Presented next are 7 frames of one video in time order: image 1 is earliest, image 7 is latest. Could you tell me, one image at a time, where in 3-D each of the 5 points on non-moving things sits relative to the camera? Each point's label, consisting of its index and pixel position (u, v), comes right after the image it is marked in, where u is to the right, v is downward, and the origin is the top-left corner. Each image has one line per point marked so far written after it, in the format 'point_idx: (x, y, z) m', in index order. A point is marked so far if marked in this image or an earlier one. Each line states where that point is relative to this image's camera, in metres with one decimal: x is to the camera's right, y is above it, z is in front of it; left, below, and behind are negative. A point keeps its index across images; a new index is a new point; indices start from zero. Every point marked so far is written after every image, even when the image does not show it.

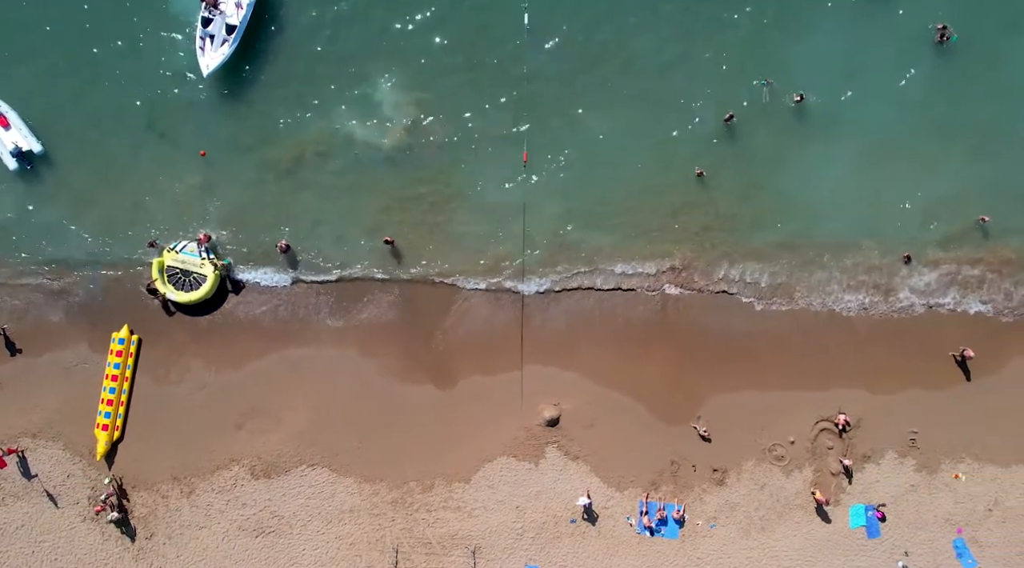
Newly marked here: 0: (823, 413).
0: (+6.3, -2.6, +17.2) m
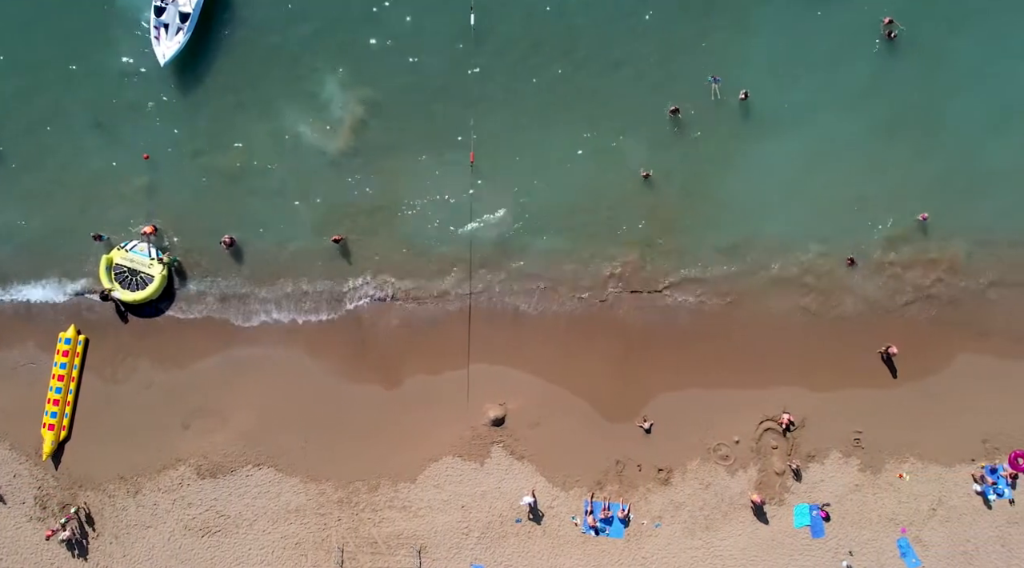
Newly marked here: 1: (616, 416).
0: (+5.2, -2.6, +17.2) m
1: (+2.1, -2.7, +17.3) m
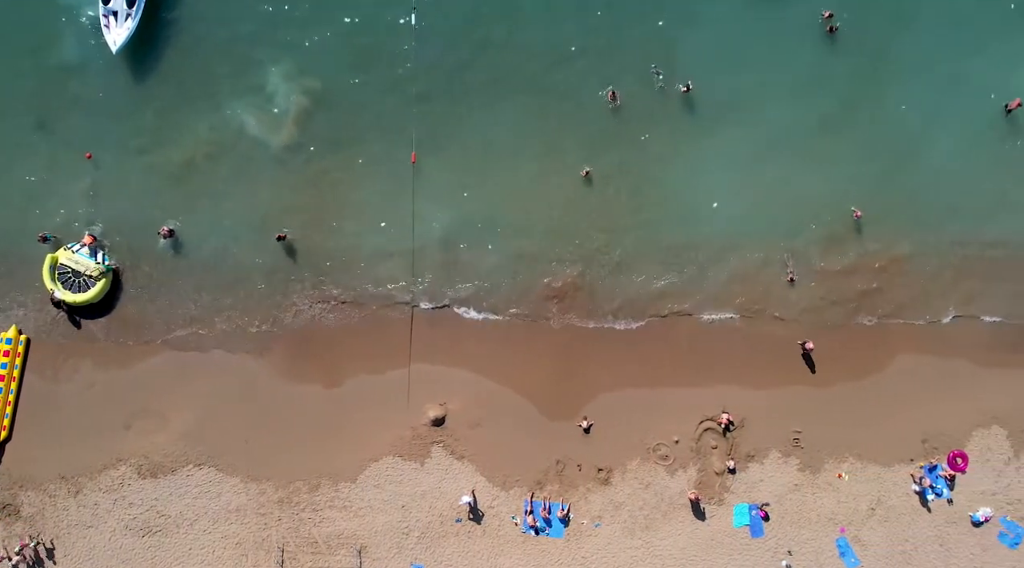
0: (+4.0, -2.6, +17.3) m
1: (+0.9, -2.7, +17.3) m
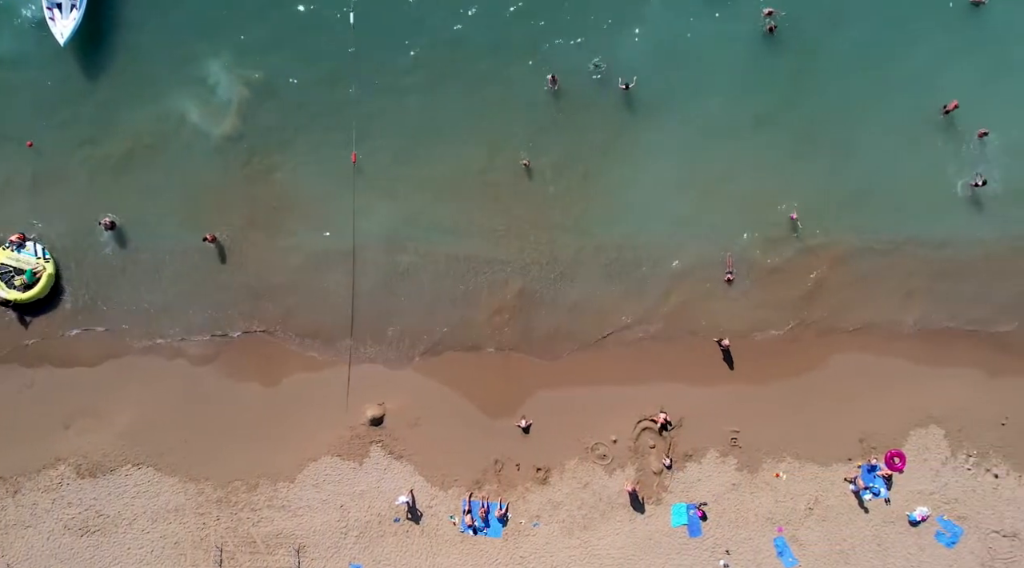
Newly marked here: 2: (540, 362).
0: (+2.7, -2.6, +17.3) m
1: (-0.4, -2.7, +17.3) m
2: (+0.6, -1.6, +17.4) m
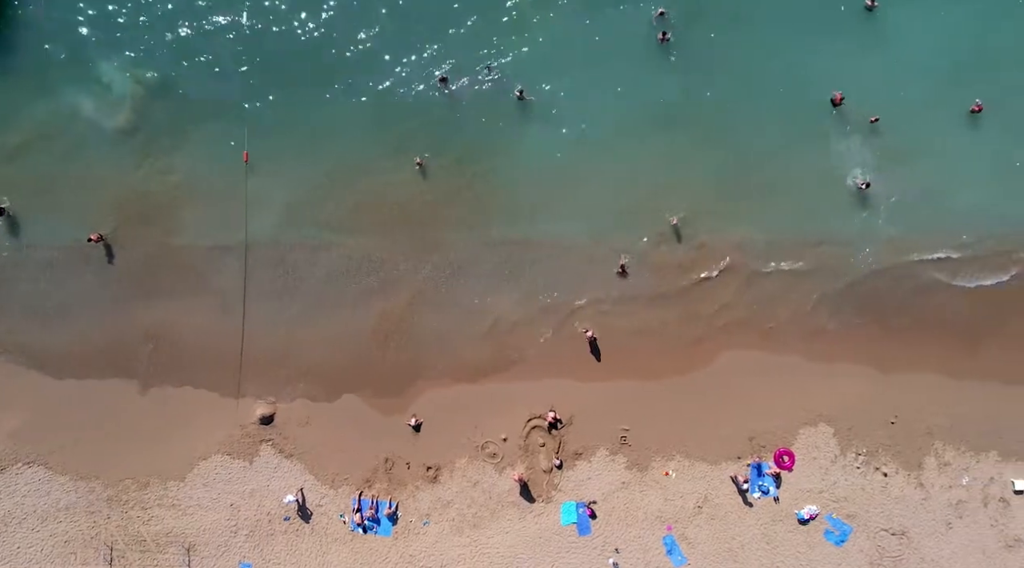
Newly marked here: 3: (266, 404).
0: (+0.5, -2.6, +17.3) m
1: (-2.6, -2.6, +17.3) m
2: (-1.7, -1.6, +17.4) m
3: (-5.0, -2.5, +17.4) m
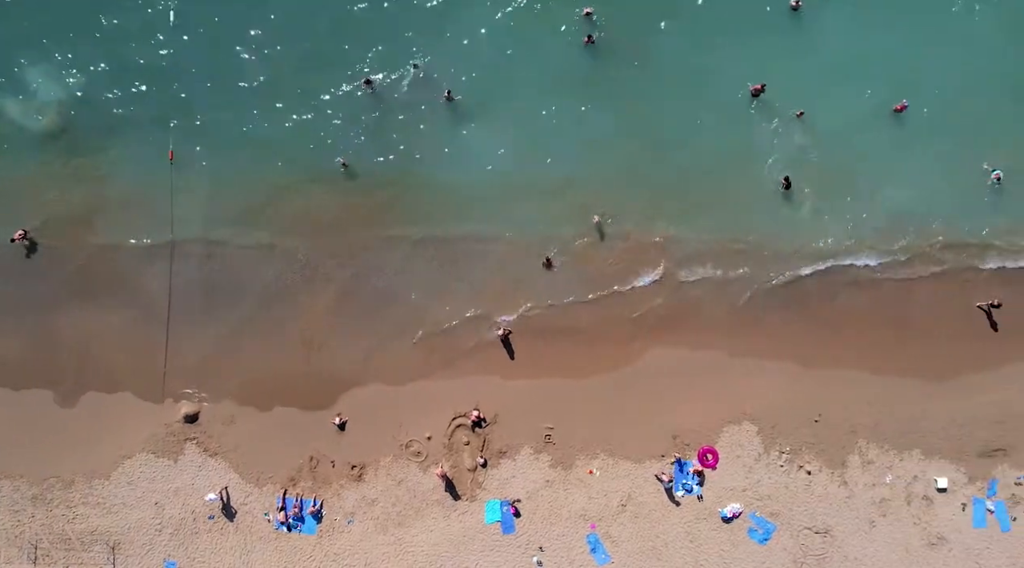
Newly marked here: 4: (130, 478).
0: (-1.1, -2.6, +17.3) m
1: (-4.1, -2.6, +17.4) m
2: (-3.2, -1.5, +17.5) m
3: (-6.6, -2.4, +17.4) m
4: (-7.8, -4.0, +17.3) m
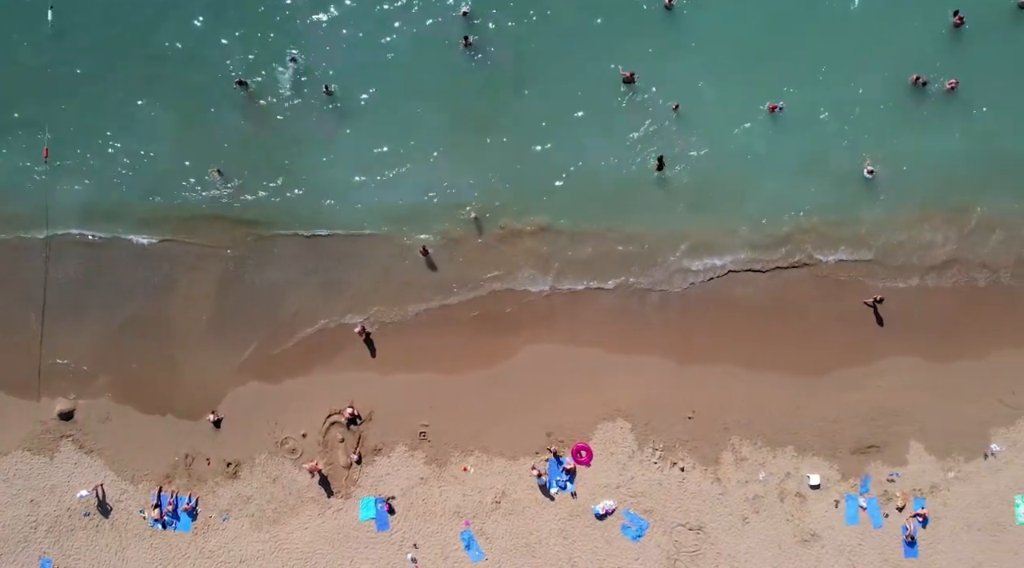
0: (-3.6, -2.5, +17.3) m
1: (-6.7, -2.6, +17.4) m
2: (-5.8, -1.5, +17.5) m
3: (-9.1, -2.4, +17.4) m
4: (-10.3, -3.9, +17.3) m
